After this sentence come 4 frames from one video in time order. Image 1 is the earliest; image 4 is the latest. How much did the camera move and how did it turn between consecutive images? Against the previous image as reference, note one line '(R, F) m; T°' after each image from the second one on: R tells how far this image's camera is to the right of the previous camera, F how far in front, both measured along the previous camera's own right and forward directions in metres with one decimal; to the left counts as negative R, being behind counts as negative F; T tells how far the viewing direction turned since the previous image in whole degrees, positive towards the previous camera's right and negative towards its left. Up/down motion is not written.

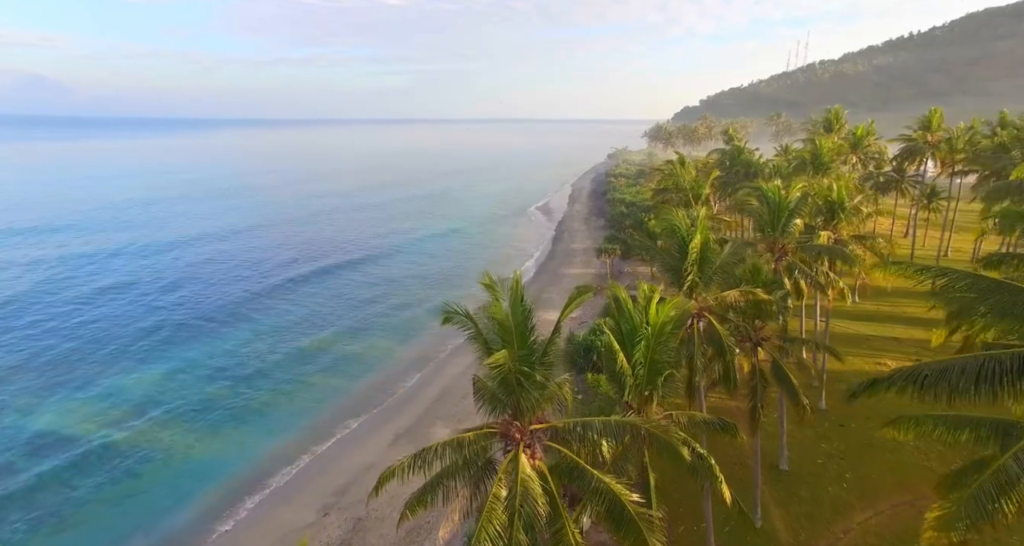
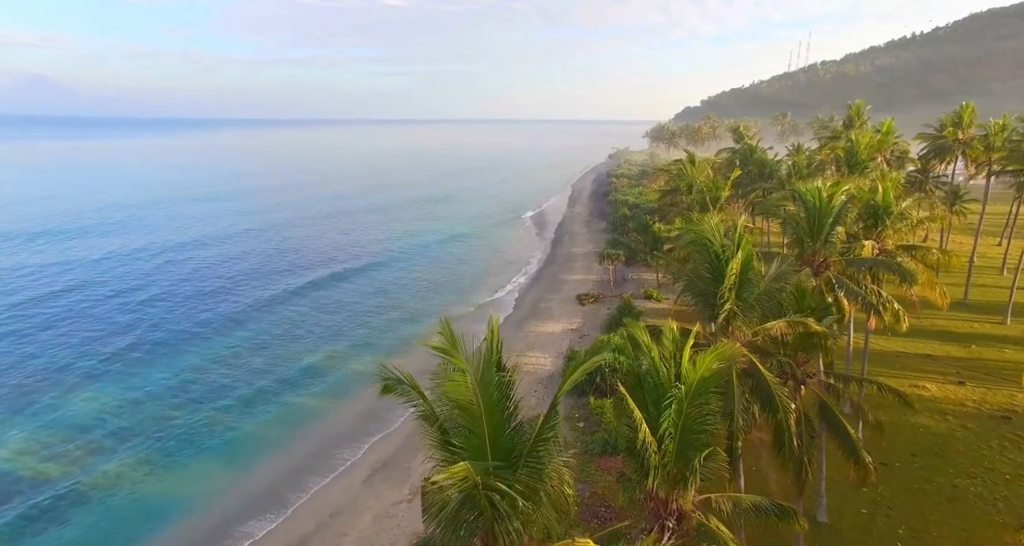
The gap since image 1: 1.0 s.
(+0.3, +3.0) m; 0°
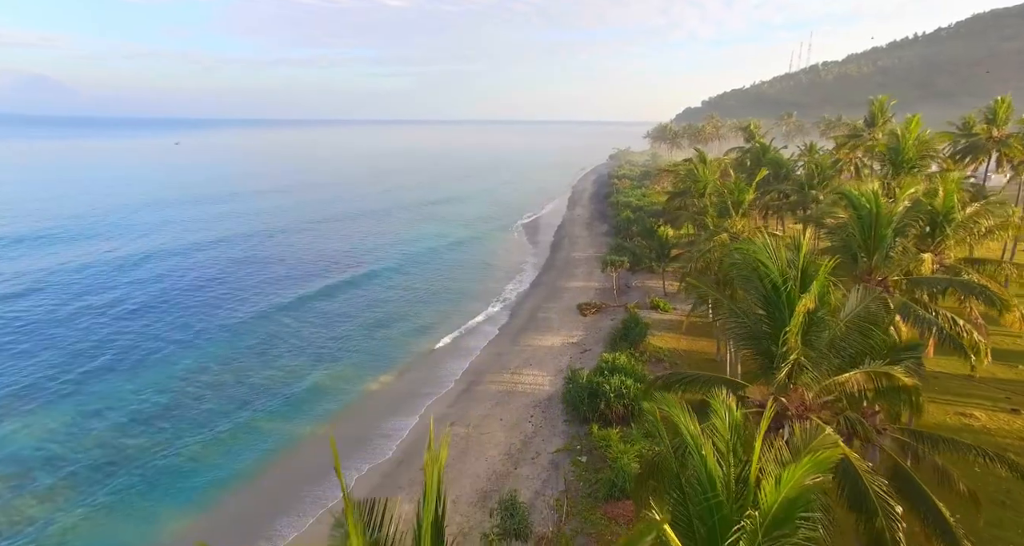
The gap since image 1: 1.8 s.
(+0.2, +2.9) m; 0°
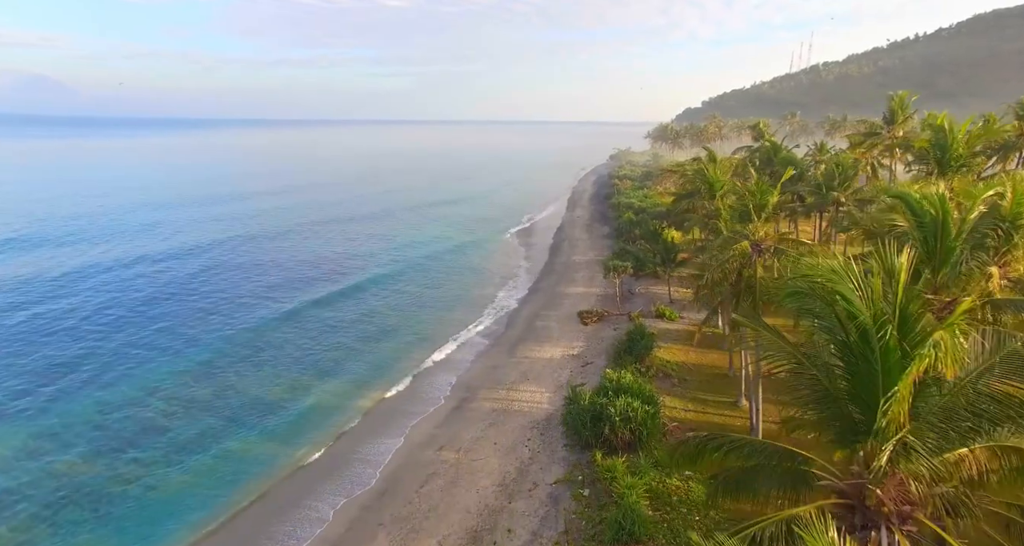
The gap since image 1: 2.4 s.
(+0.2, +2.3) m; 0°
